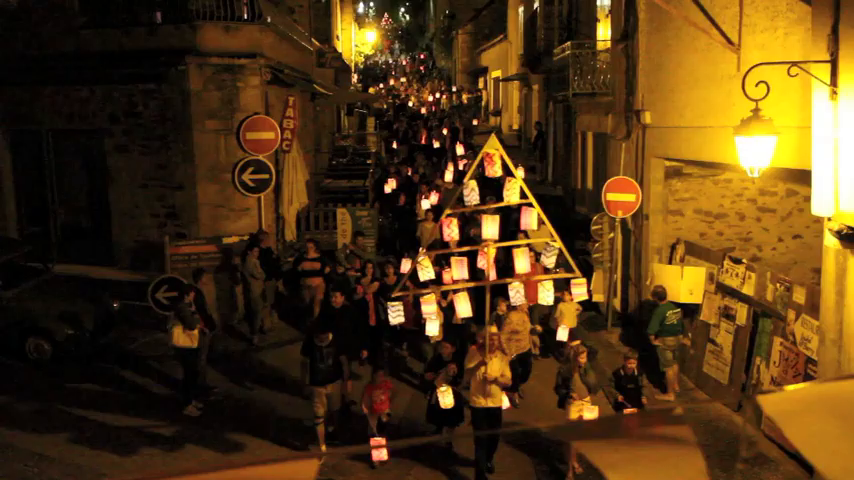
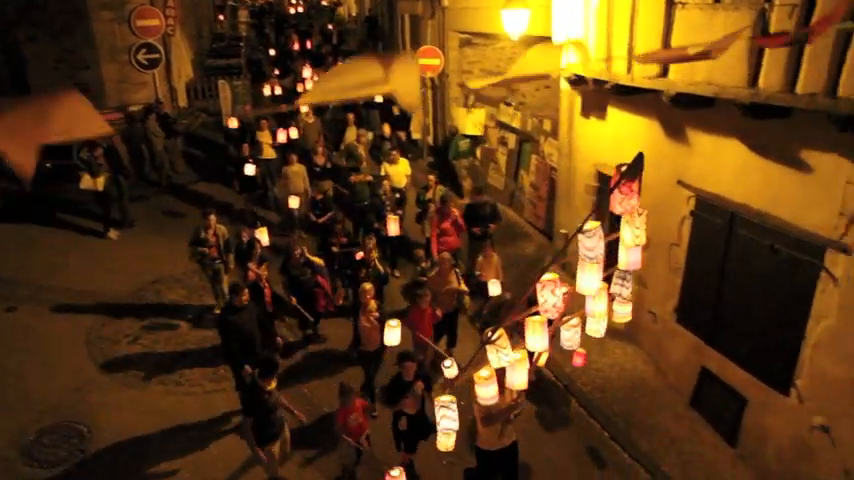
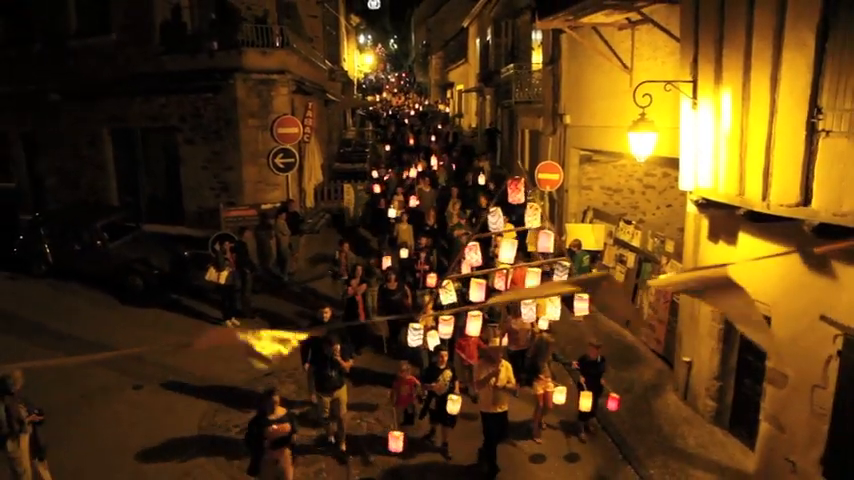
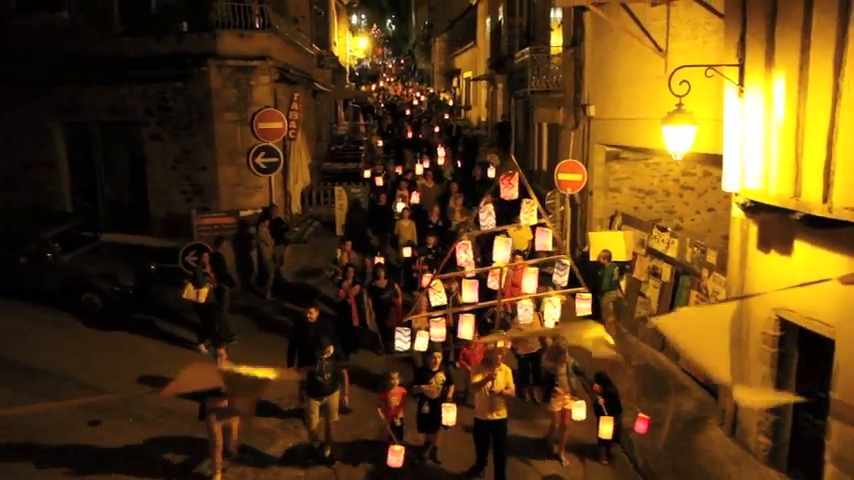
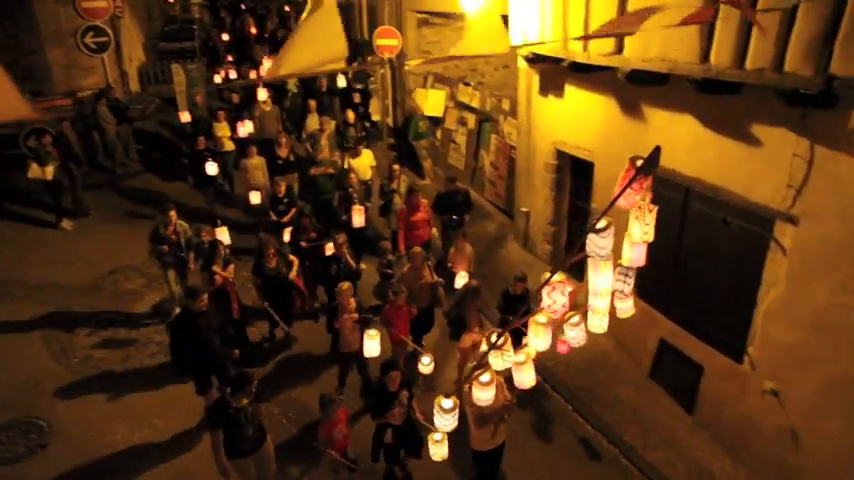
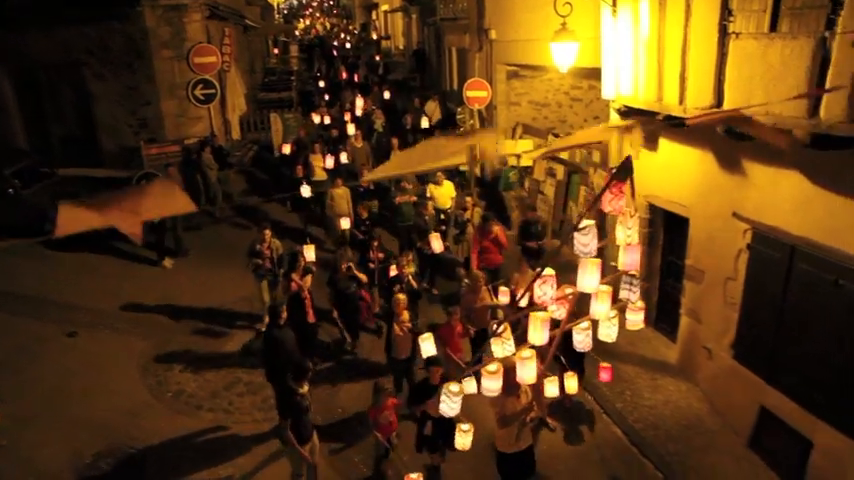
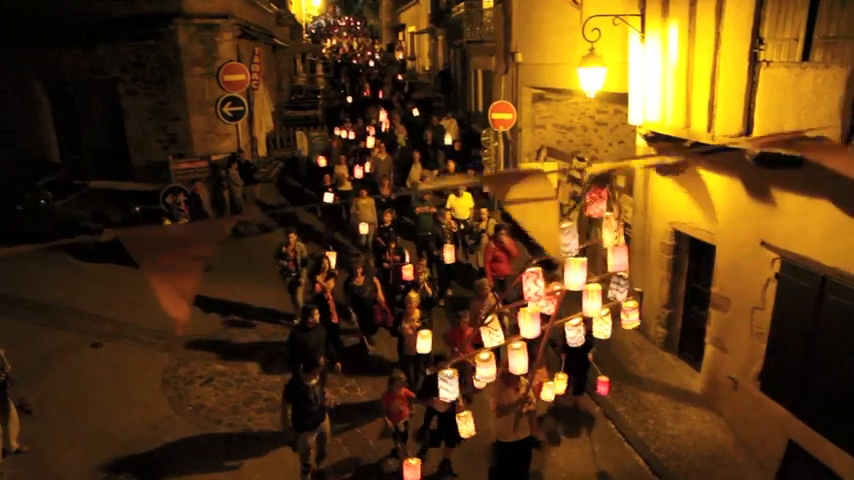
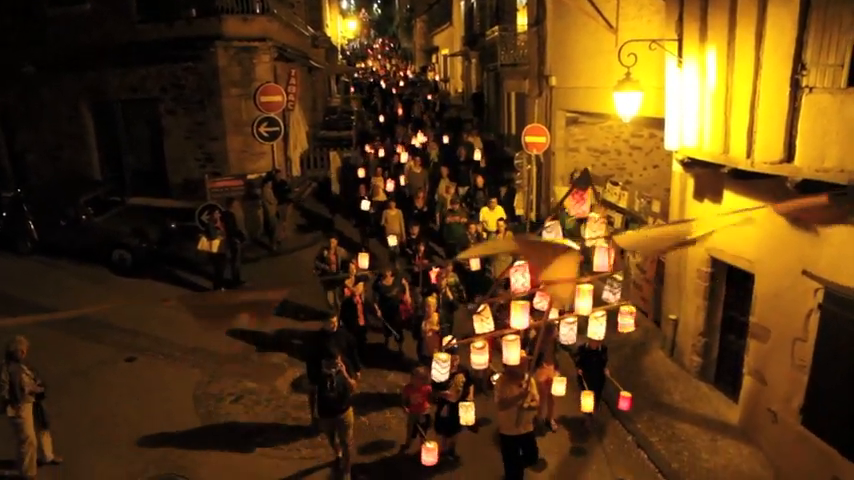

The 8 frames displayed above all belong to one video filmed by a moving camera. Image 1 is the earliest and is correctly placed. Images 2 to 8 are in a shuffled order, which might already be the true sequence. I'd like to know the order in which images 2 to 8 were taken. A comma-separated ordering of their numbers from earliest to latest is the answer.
4, 3, 8, 7, 6, 2, 5
